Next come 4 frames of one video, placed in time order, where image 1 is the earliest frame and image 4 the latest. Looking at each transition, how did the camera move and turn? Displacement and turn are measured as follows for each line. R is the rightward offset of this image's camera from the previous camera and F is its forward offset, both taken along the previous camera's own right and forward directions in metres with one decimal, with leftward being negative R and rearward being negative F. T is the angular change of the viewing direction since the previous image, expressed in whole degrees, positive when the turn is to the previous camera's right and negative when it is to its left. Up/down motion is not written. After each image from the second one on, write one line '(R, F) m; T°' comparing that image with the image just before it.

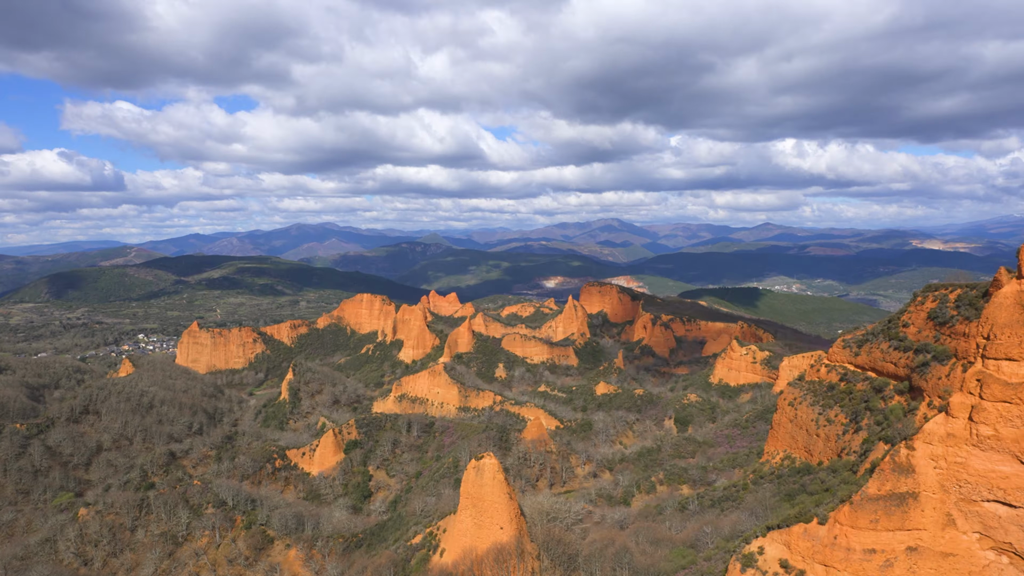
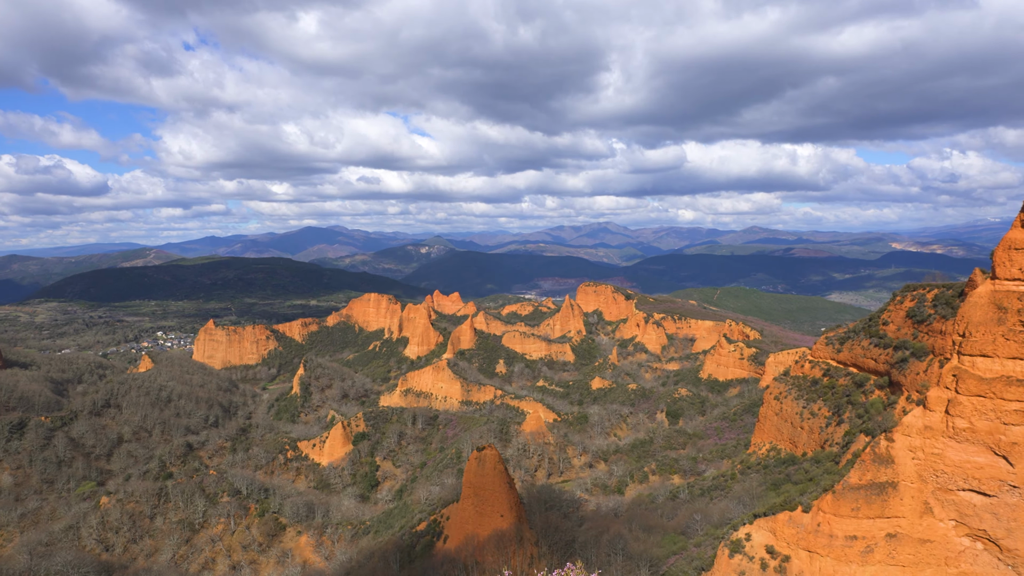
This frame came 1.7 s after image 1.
(0.0, -0.8) m; 0°
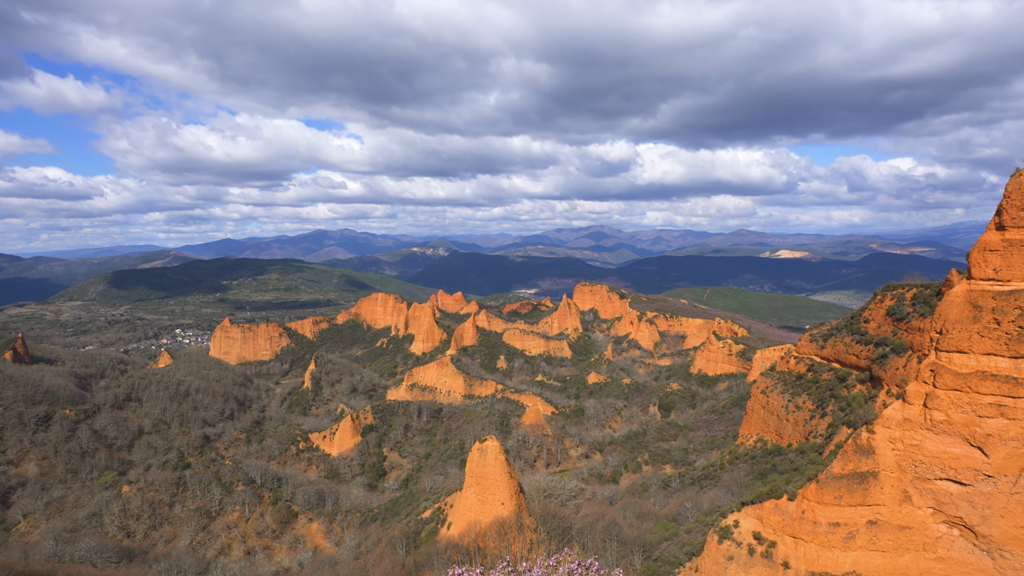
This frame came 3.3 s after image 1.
(0.0, -0.9) m; 0°
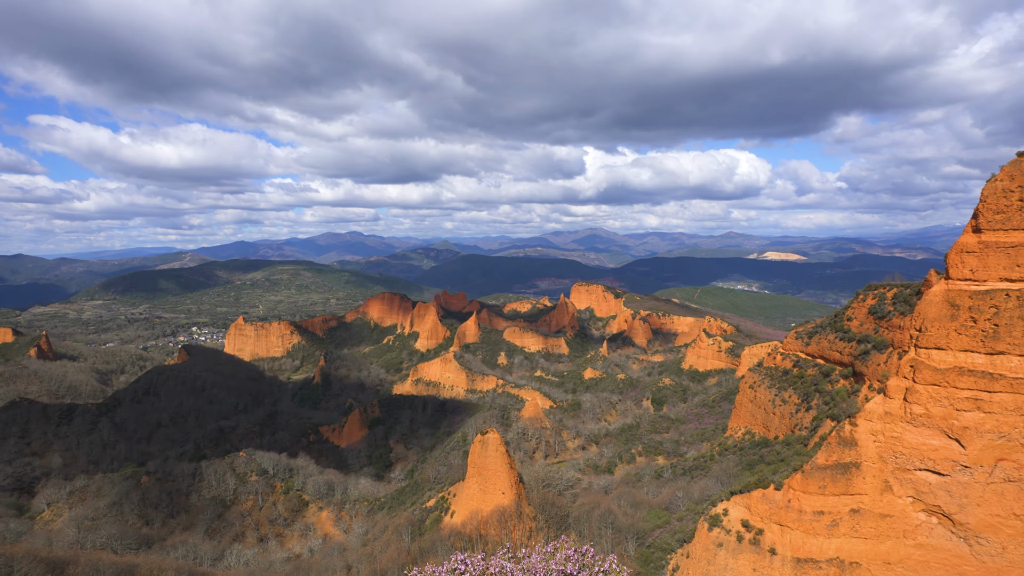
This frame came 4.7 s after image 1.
(0.0, -0.9) m; 0°
